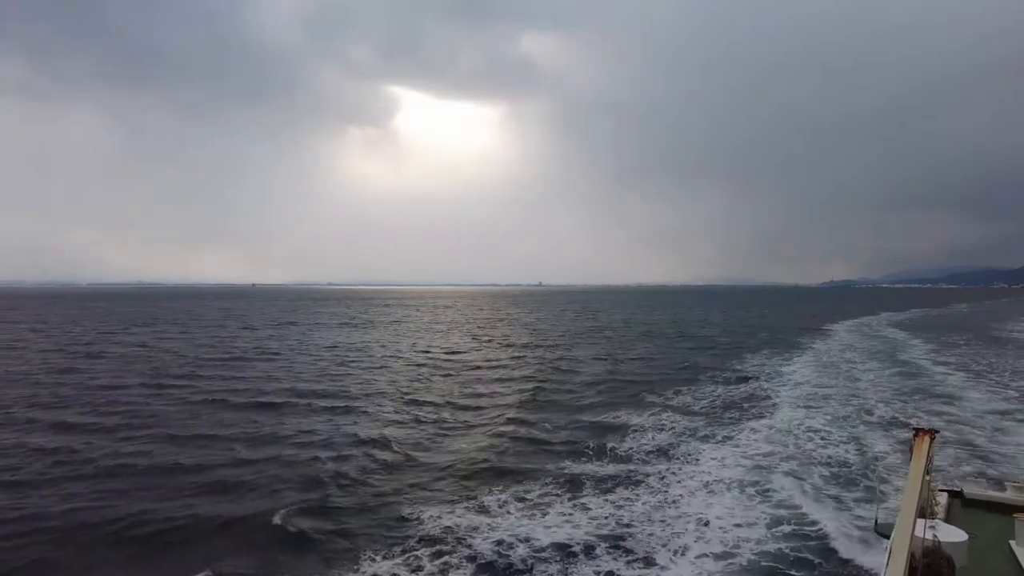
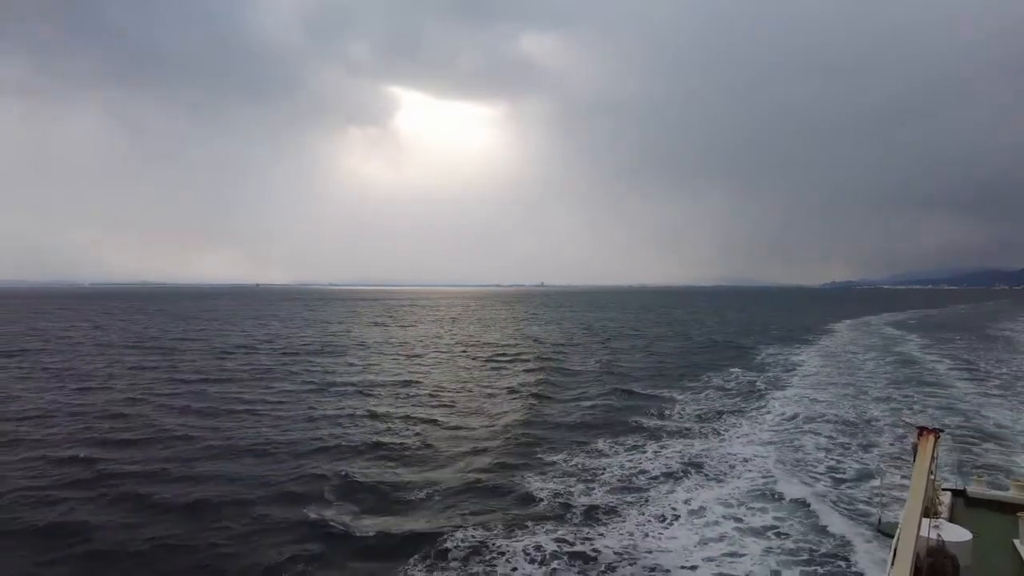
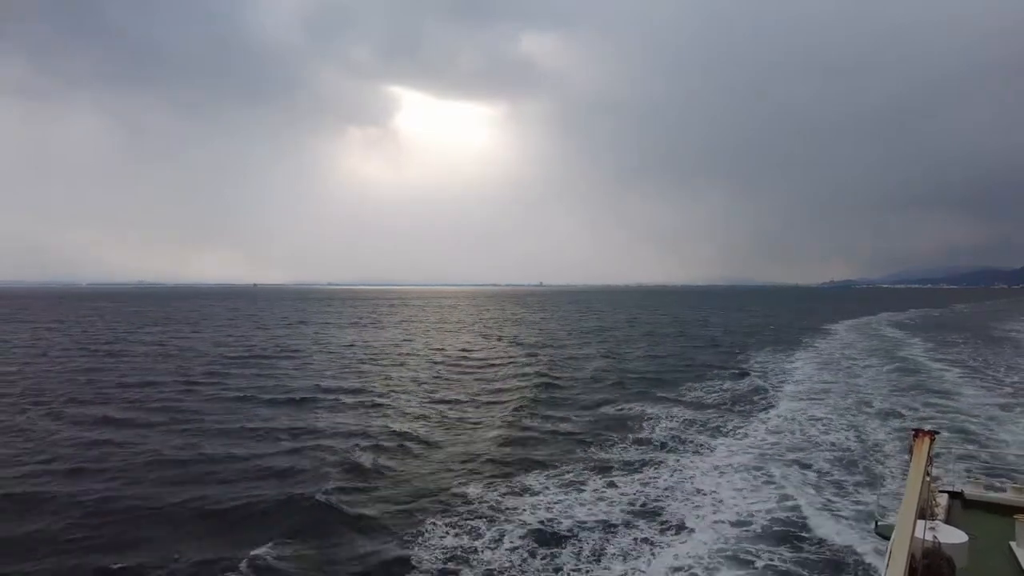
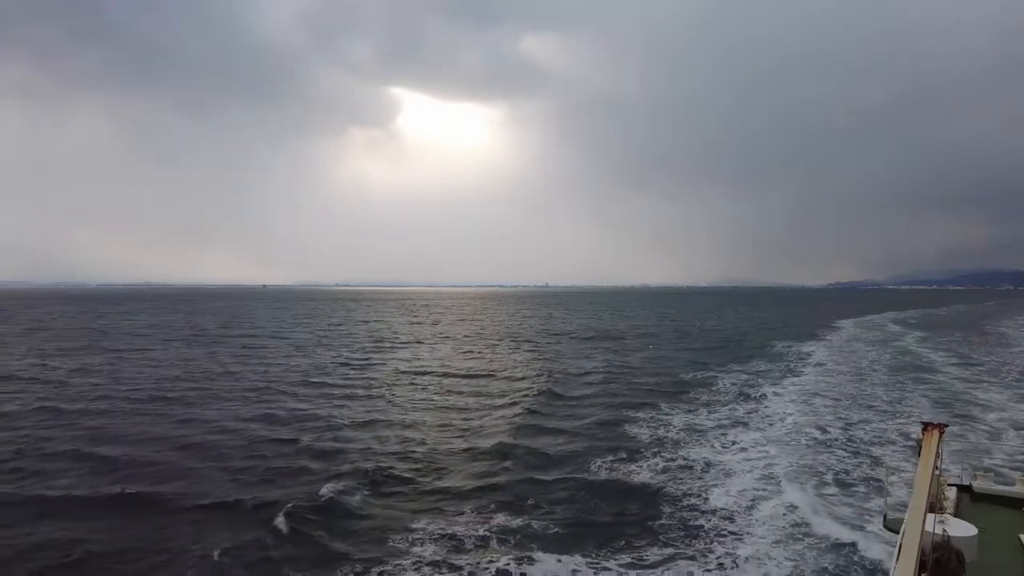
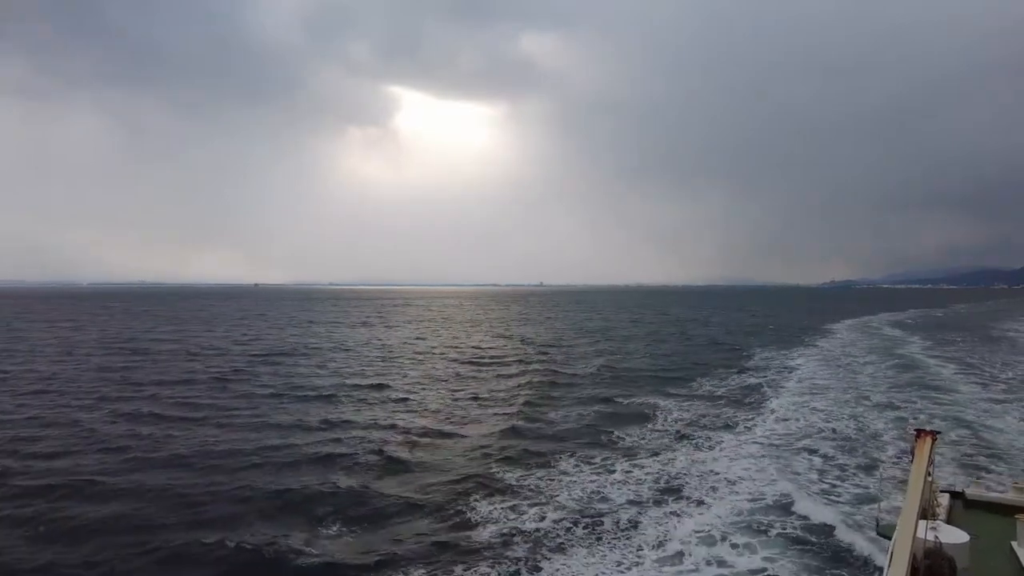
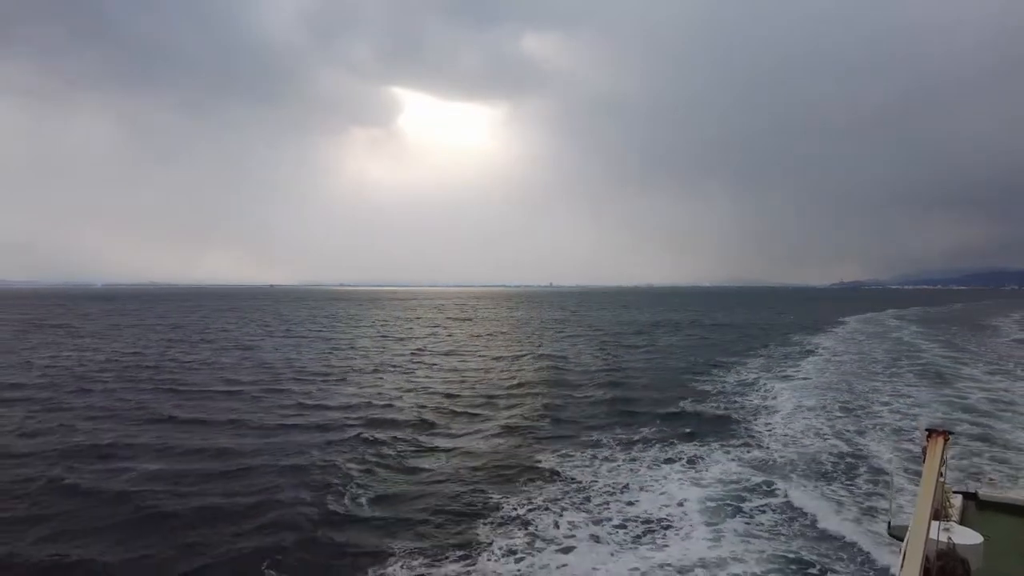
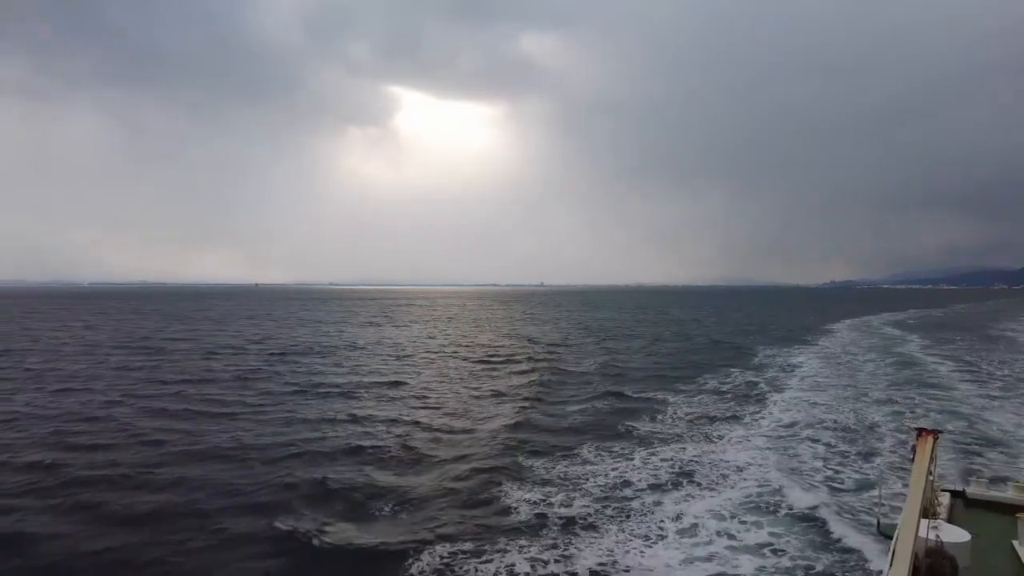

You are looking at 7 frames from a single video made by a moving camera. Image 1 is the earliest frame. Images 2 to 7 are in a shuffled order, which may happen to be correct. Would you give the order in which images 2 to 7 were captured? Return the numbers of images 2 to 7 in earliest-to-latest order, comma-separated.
3, 5, 7, 2, 4, 6
